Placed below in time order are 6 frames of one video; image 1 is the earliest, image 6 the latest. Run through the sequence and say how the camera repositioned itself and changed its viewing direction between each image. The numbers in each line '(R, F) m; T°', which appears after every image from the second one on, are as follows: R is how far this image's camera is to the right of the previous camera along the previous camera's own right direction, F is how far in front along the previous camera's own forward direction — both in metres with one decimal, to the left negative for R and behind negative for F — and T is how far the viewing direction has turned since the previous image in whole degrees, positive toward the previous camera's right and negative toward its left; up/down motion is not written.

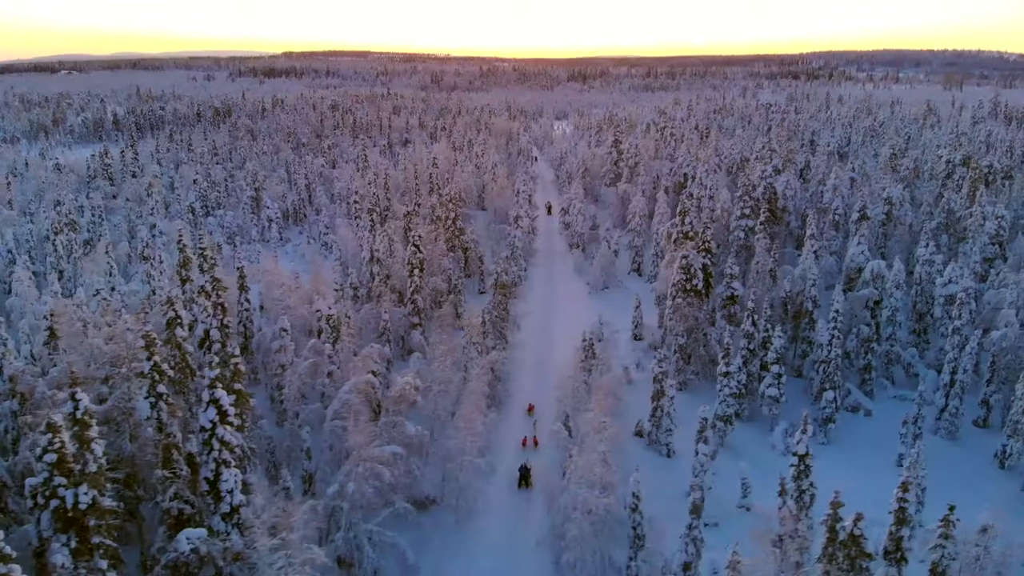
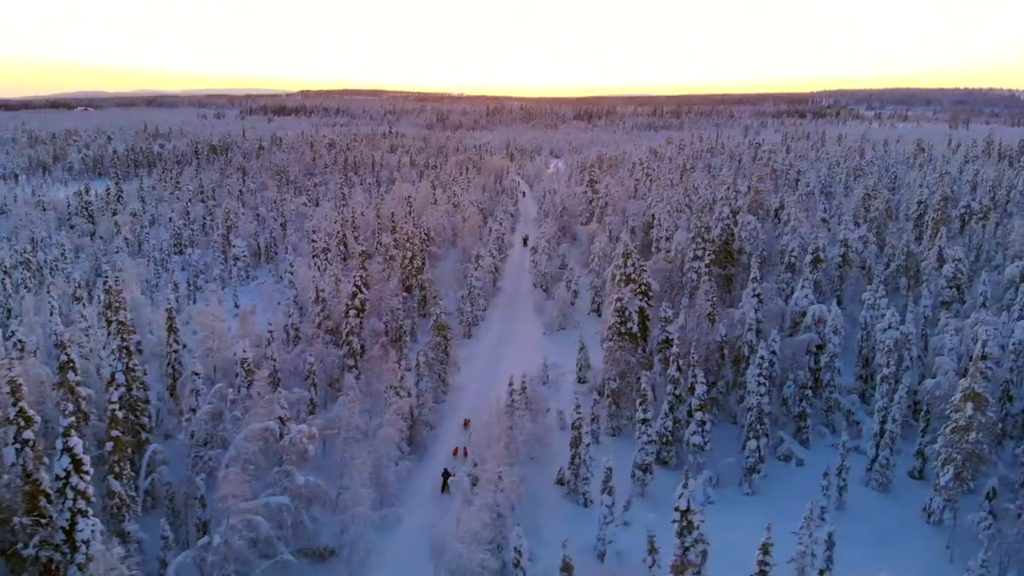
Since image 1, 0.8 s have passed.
(+3.7, +0.4) m; -1°
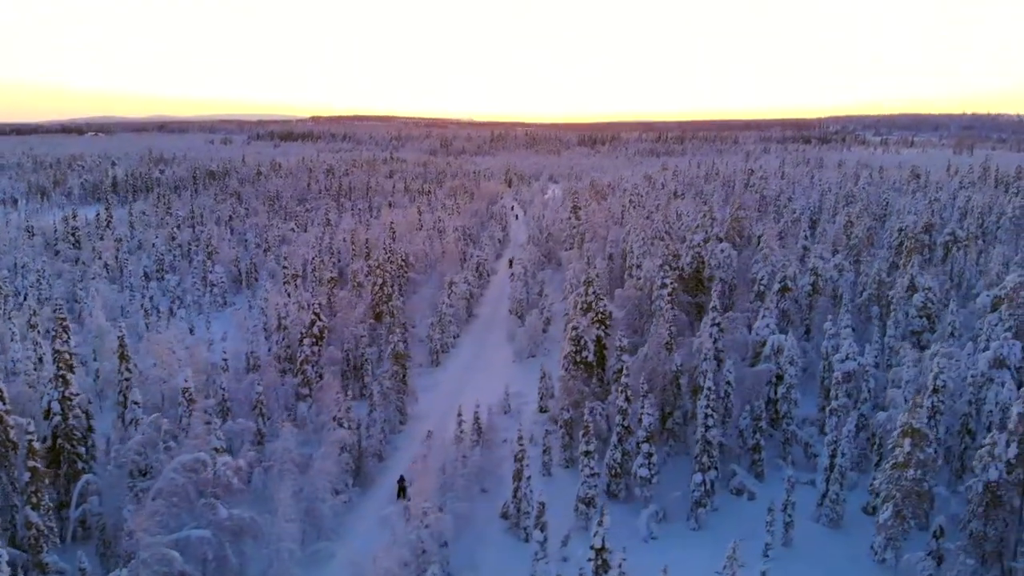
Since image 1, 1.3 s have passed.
(+2.5, +0.3) m; -1°
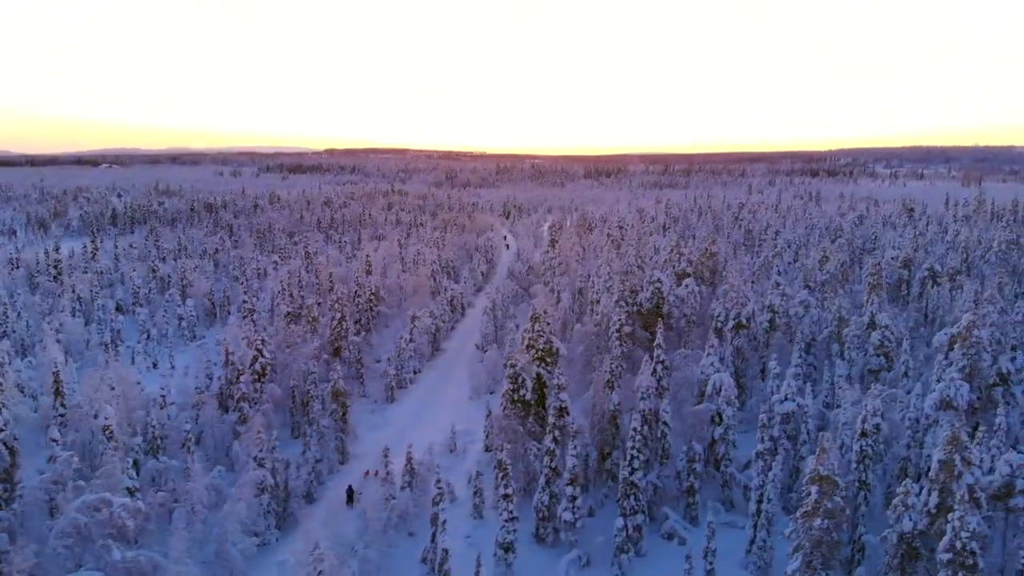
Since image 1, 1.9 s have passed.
(+3.4, +0.3) m; -1°
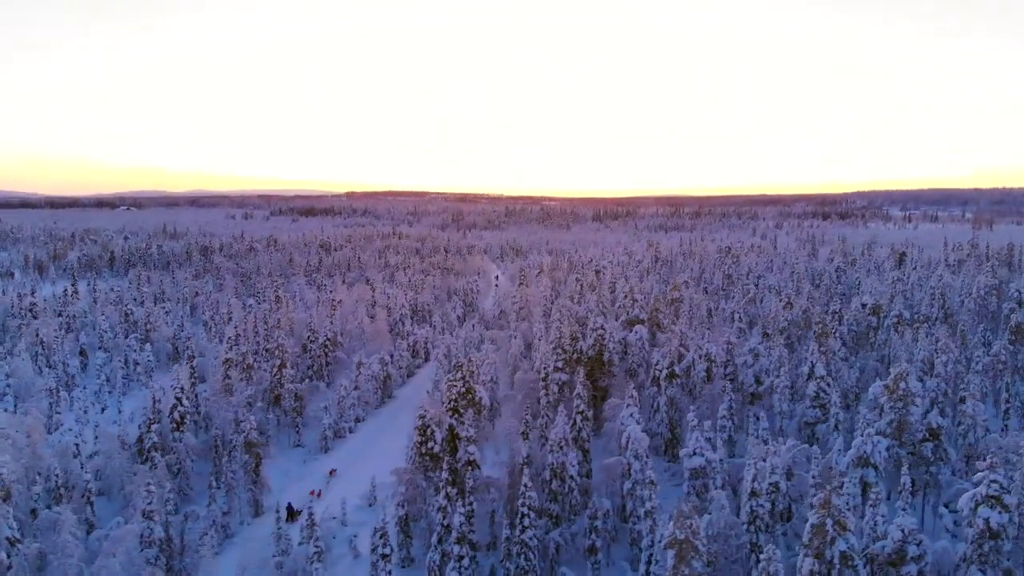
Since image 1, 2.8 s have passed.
(+4.7, +0.4) m; -2°
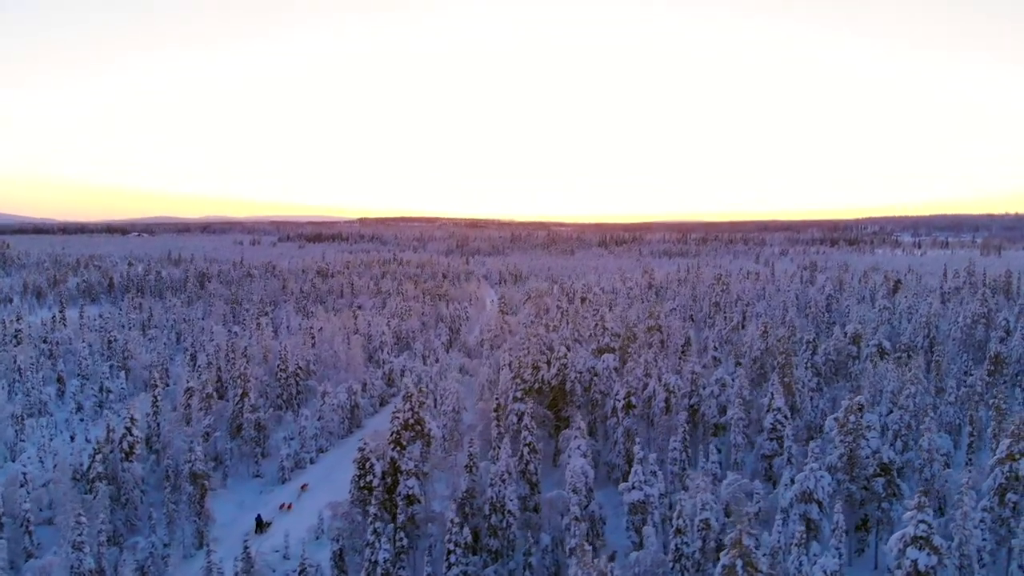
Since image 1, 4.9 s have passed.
(+3.0, +0.2) m; -1°
